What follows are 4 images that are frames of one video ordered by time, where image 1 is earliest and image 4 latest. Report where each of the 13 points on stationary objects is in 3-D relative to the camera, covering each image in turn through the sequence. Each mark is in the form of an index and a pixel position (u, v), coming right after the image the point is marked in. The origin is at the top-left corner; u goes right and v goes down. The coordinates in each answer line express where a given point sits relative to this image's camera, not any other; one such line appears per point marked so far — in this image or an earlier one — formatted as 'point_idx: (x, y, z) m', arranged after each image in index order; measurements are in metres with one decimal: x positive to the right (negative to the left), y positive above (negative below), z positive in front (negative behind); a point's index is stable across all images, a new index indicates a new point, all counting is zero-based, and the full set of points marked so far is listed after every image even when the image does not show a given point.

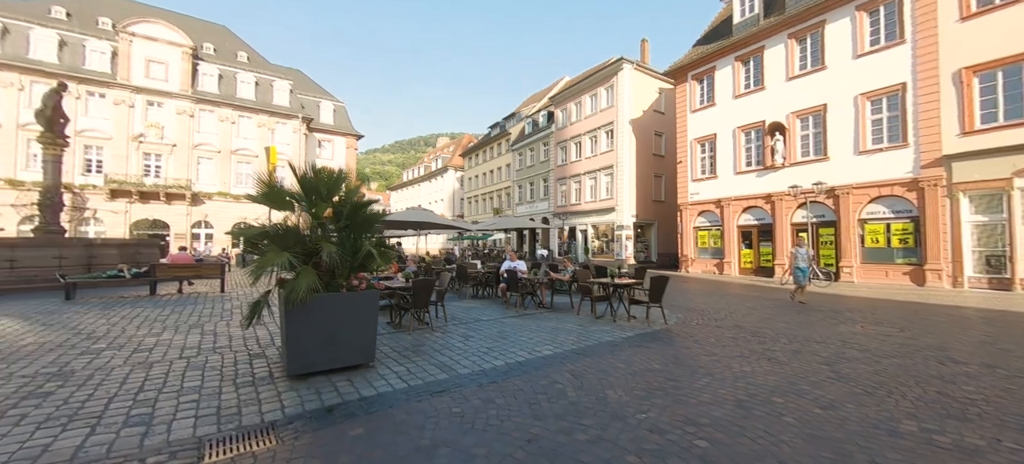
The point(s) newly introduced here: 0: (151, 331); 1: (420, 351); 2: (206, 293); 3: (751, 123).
0: (-5.6, -1.5, +6.1) m
1: (-1.2, -1.6, +5.2) m
2: (-8.2, -1.6, +10.6) m
3: (+10.8, +4.9, +17.9) m
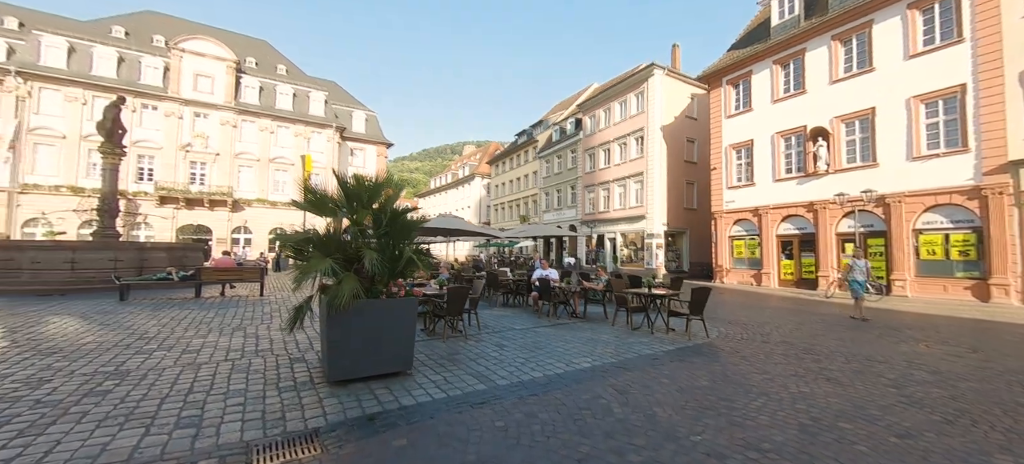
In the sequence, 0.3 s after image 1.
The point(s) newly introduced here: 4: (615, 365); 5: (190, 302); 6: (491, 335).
0: (-5.0, -1.6, +6.4) m
1: (-0.7, -1.6, +5.1) m
2: (-7.3, -1.8, +11.0) m
3: (+12.1, +4.5, +17.2) m
4: (+1.3, -1.6, +4.9) m
5: (-8.0, -1.7, +9.9) m
6: (-0.3, -1.7, +6.6) m
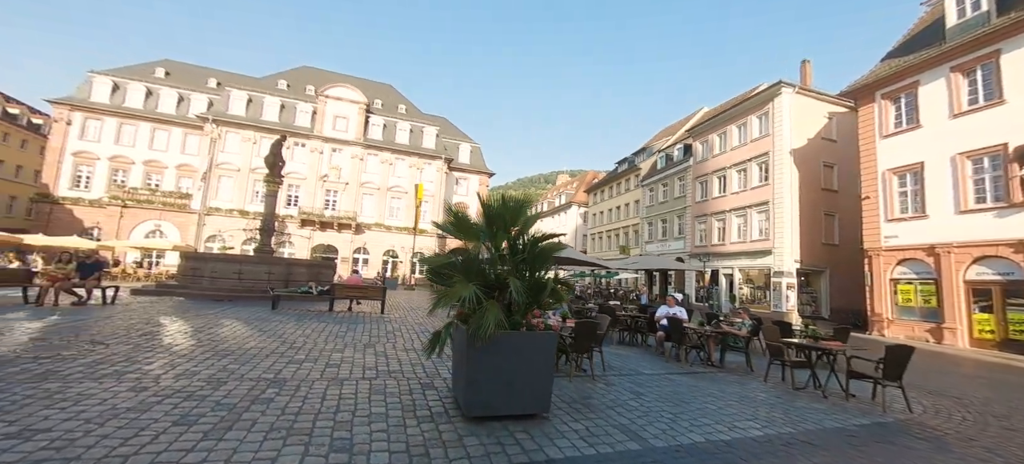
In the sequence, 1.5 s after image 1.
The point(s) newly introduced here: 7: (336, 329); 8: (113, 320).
0: (-3.0, -2.0, +6.8) m
1: (+0.9, -2.0, +4.6) m
2: (-4.2, -2.4, +11.8) m
3: (+16.4, +2.9, +13.8) m
4: (+2.8, -2.0, +3.9) m
5: (-5.1, -2.3, +10.8) m
6: (+1.6, -2.2, +5.9) m
7: (-3.9, -2.1, +8.7) m
8: (-8.1, -1.8, +8.1) m
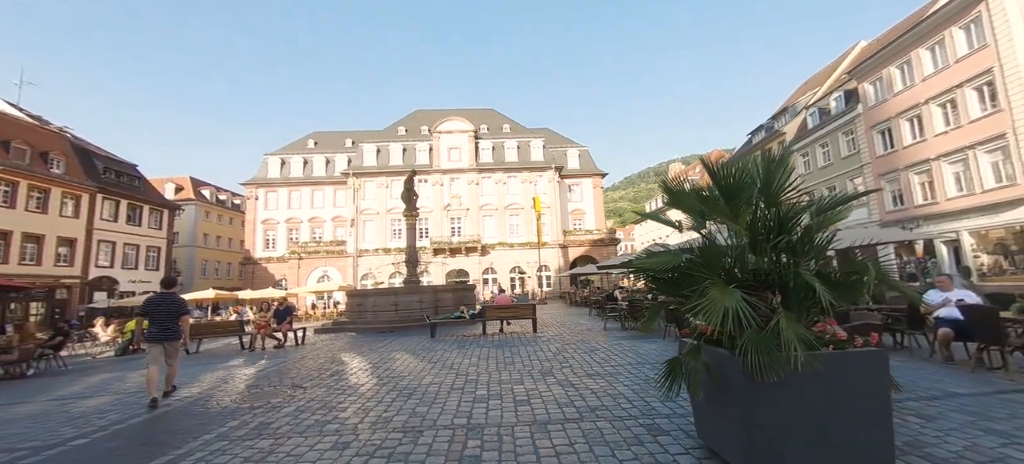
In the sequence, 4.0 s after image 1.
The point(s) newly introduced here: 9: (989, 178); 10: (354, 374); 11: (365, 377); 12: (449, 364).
0: (0.0, -2.2, +6.0) m
1: (+3.1, -1.6, +2.9) m
2: (+0.3, -2.8, +11.2) m
3: (+19.6, +5.6, +7.7) m
4: (+4.7, -1.4, +1.7) m
5: (-0.8, -2.8, +10.5) m
6: (+4.2, -1.7, +3.9) m
7: (-0.3, -2.5, +8.2) m
8: (-4.5, -2.8, +8.7) m
9: (+20.6, +2.3, +17.2) m
10: (-2.8, -2.5, +7.0) m
11: (-2.4, -2.4, +6.6) m
12: (-1.2, -2.4, +7.3) m
